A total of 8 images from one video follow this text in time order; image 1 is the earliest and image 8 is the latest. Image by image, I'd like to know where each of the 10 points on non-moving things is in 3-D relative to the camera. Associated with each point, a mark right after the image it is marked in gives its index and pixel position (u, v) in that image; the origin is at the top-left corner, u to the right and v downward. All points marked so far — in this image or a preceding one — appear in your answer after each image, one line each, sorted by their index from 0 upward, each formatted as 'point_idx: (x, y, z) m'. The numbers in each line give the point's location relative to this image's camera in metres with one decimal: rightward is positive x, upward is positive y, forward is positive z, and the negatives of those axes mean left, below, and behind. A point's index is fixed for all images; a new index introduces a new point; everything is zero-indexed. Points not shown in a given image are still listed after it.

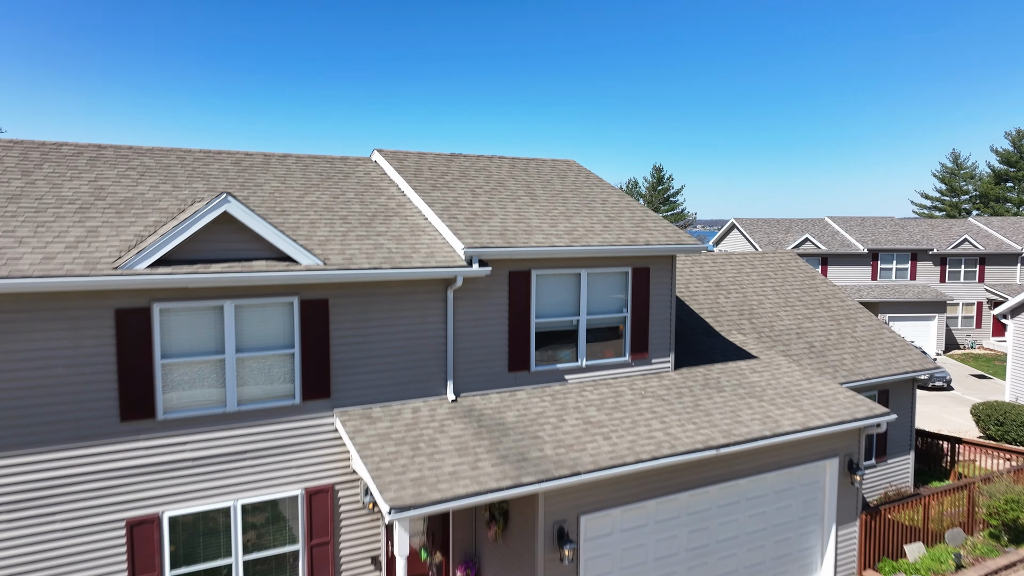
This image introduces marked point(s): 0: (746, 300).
0: (+3.2, -0.2, +10.2) m
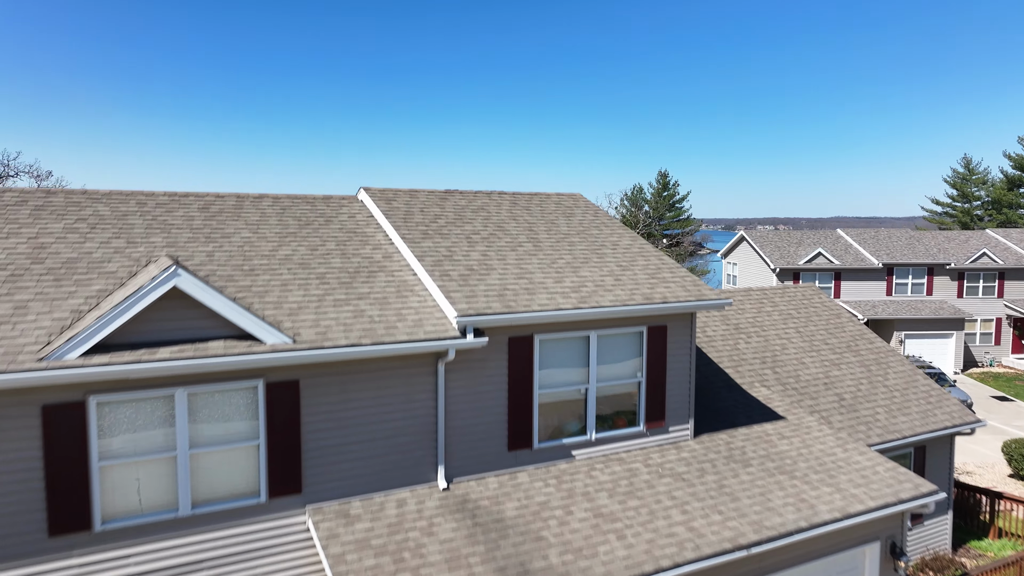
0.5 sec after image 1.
0: (+3.2, -0.7, +9.4) m
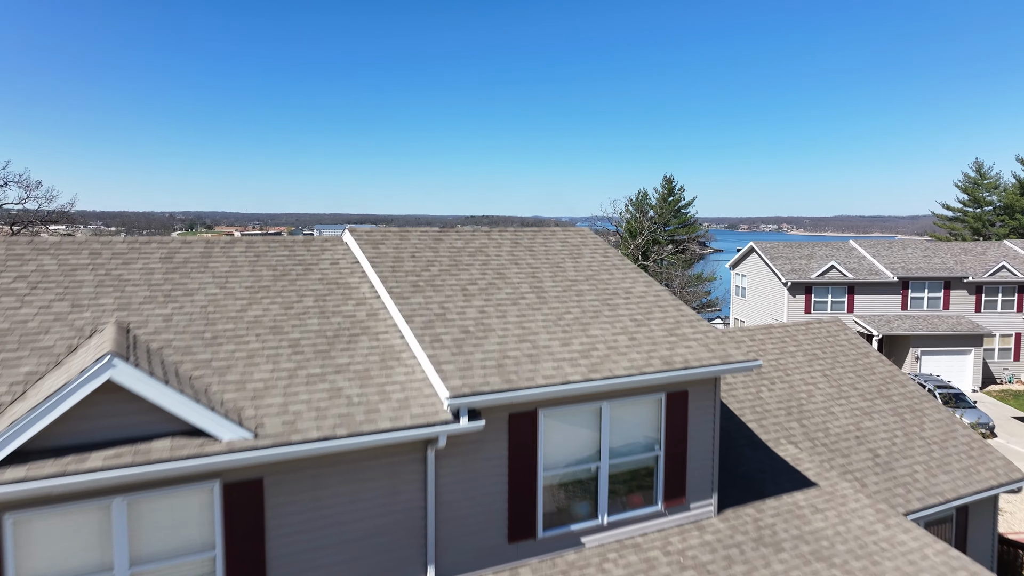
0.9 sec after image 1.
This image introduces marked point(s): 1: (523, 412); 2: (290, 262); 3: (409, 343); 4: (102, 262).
0: (+3.2, -1.2, +8.6) m
1: (+0.1, -0.9, +5.3) m
2: (-1.9, +0.2, +6.5) m
3: (-0.8, -0.4, +5.6) m
4: (-3.2, +0.2, +5.8) m
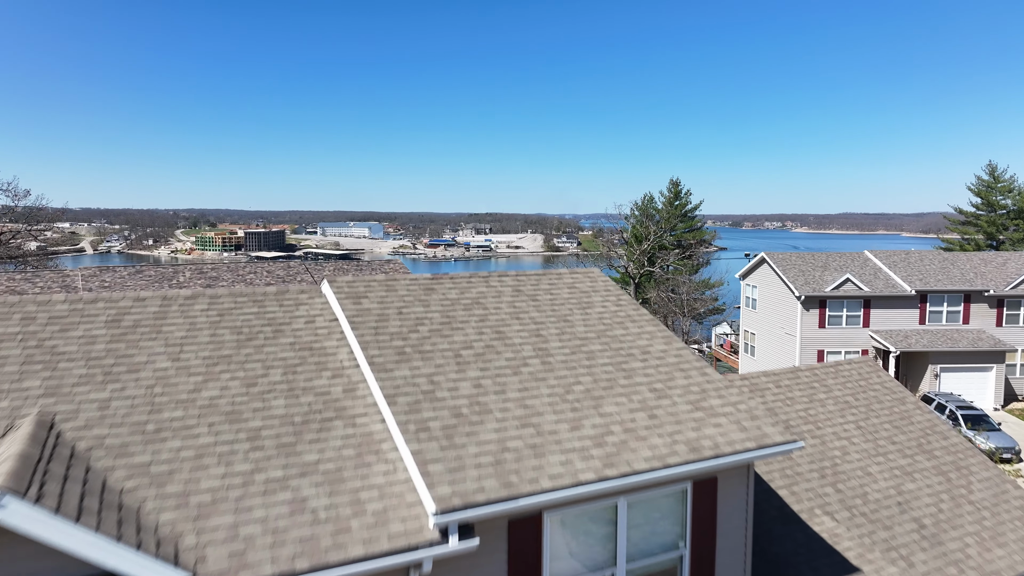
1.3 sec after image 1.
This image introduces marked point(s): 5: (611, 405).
0: (+3.3, -1.7, +7.7) m
1: (+0.1, -1.4, +4.4) m
2: (-1.9, -0.3, +5.7) m
3: (-0.8, -0.9, +4.7) m
4: (-3.2, -0.3, +5.0) m
5: (+0.7, -0.8, +5.2) m
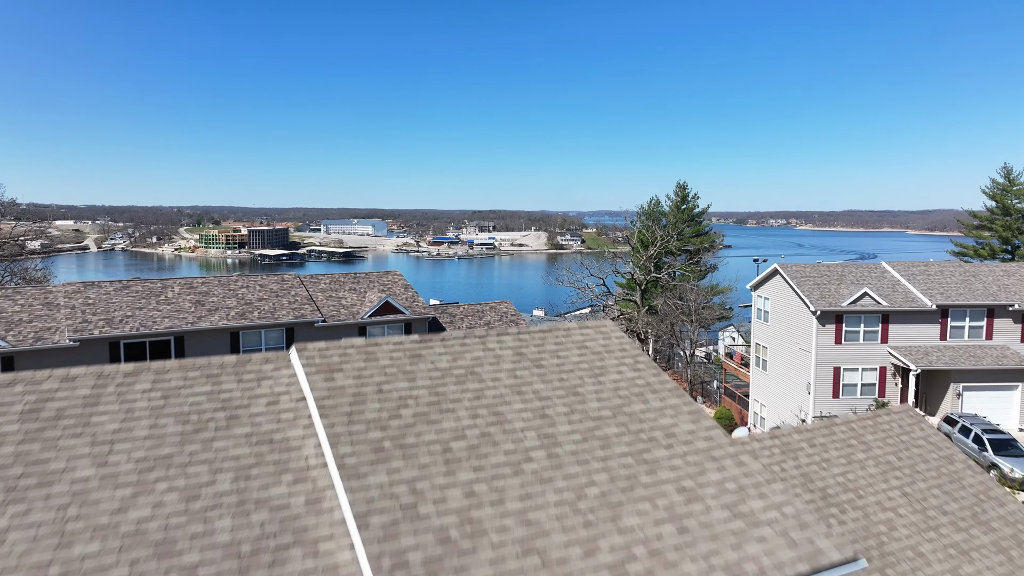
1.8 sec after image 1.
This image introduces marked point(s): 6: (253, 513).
0: (+3.3, -2.2, +6.8) m
1: (+0.1, -1.9, +3.5) m
2: (-1.9, -0.7, +4.8) m
3: (-0.8, -1.4, +3.8) m
4: (-3.2, -0.8, +4.1) m
5: (+0.7, -1.3, +4.3) m
6: (-1.4, -1.2, +4.0) m
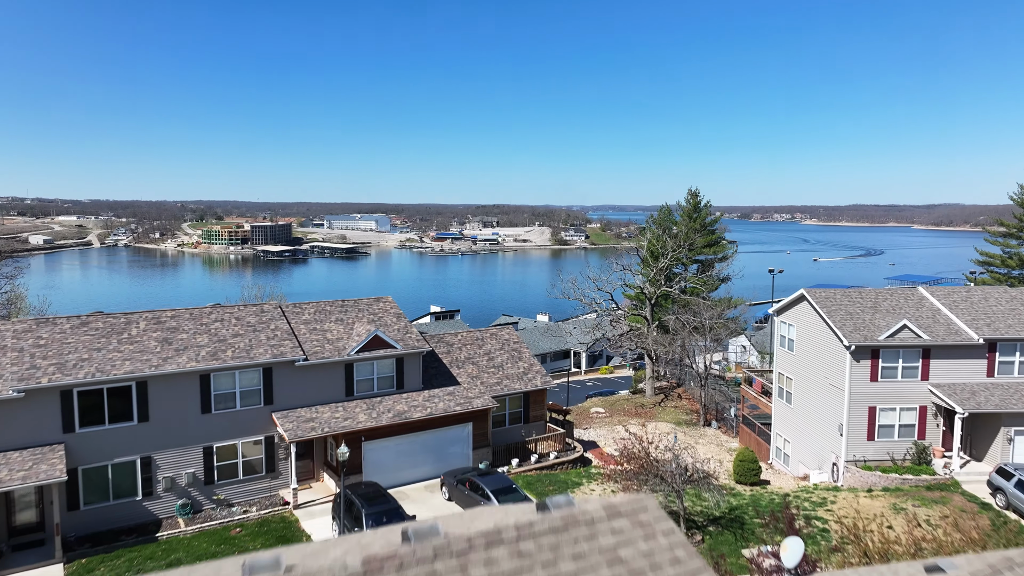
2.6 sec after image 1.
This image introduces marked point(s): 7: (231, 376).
0: (+3.3, -3.2, +4.7) m
1: (0.0, -2.9, +1.5) m
2: (-2.0, -1.7, +2.7) m
3: (-0.8, -2.4, +1.7) m
4: (-3.3, -1.8, +2.1) m
5: (+0.7, -2.3, +2.2) m
6: (-1.4, -2.2, +2.0) m
7: (-6.9, -2.1, +18.2) m
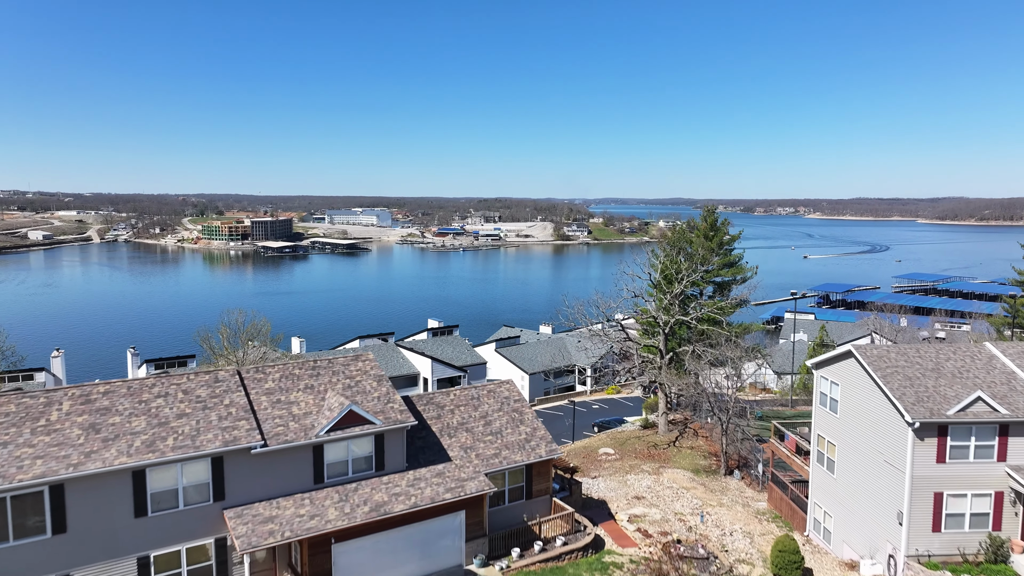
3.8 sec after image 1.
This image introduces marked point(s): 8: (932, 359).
0: (+3.2, -4.8, +1.6) m
1: (0.0, -4.5, -1.7) m
2: (-2.0, -3.4, -0.5) m
3: (-0.9, -4.1, -1.4) m
4: (-3.3, -3.4, -1.1) m
5: (+0.6, -4.0, -0.9) m
6: (-1.5, -3.9, -1.2) m
7: (-6.9, -3.7, +15.0) m
8: (+10.7, -1.8, +19.1) m
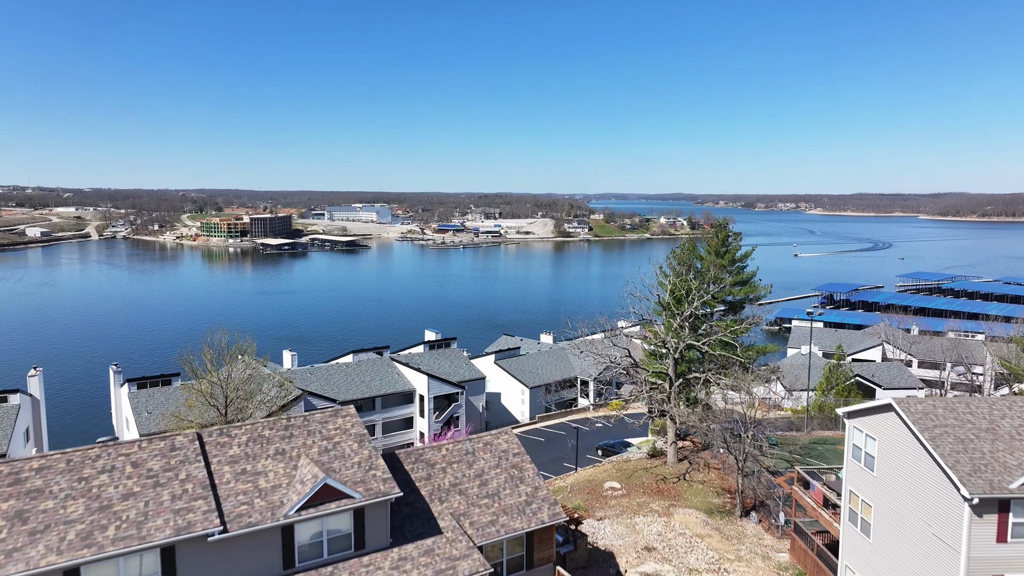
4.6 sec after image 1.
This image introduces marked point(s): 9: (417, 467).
0: (+3.2, -6.0, -0.6) m
1: (0.0, -5.8, -3.9) m
2: (-2.0, -4.6, -2.6) m
3: (-0.9, -5.3, -3.6) m
4: (-3.3, -4.7, -3.3) m
5: (+0.6, -5.2, -3.1) m
6: (-1.5, -5.1, -3.3) m
7: (-6.9, -4.8, +12.9) m
8: (+10.7, -2.9, +16.9) m
9: (-2.3, -4.3, +18.0) m
